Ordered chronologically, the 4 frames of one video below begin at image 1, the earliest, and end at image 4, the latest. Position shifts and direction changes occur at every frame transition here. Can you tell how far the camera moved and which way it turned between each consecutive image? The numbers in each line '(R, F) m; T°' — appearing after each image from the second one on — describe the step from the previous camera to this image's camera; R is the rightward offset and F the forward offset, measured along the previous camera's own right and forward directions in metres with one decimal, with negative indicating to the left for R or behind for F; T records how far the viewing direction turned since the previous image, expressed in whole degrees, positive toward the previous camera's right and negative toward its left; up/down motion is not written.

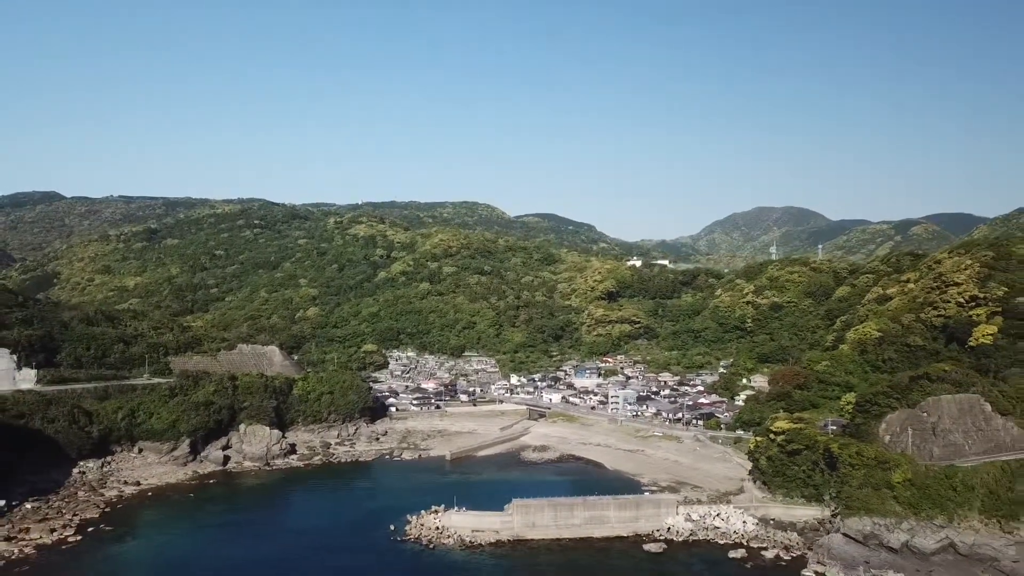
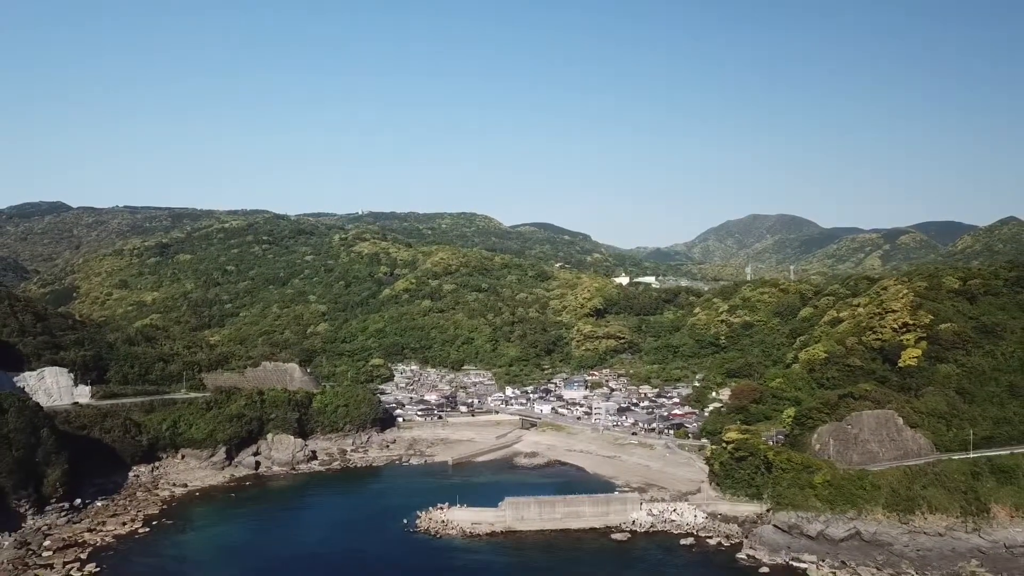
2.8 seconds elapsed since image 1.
(+0.2, -6.8) m; 0°
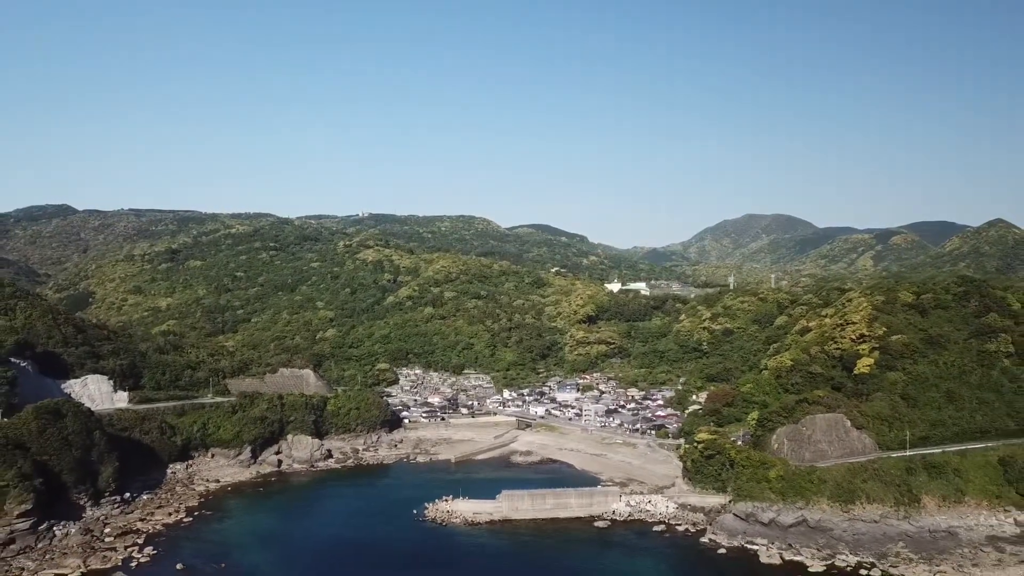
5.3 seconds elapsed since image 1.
(+0.2, -5.7) m; 0°
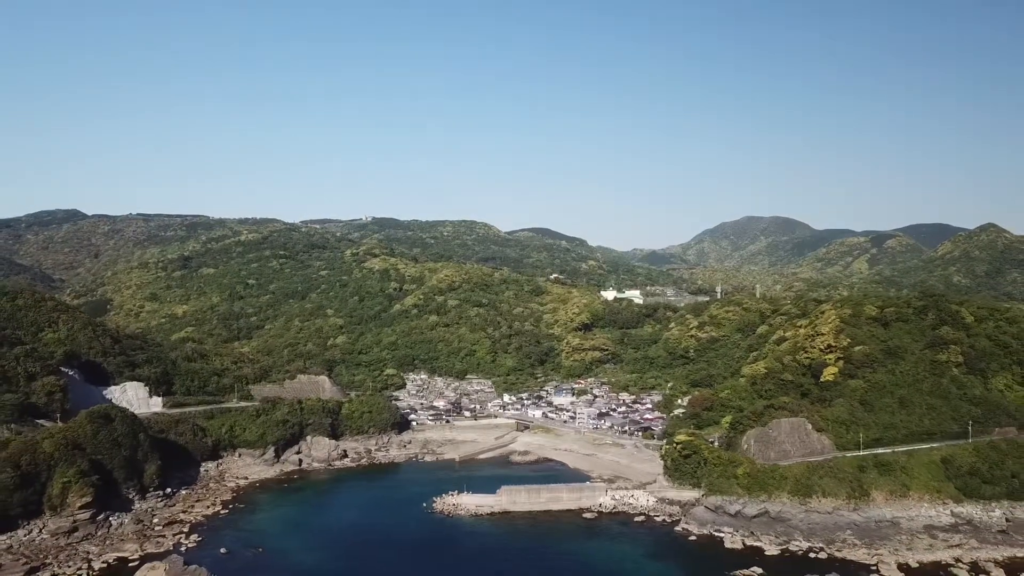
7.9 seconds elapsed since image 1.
(+0.2, -5.8) m; 0°
